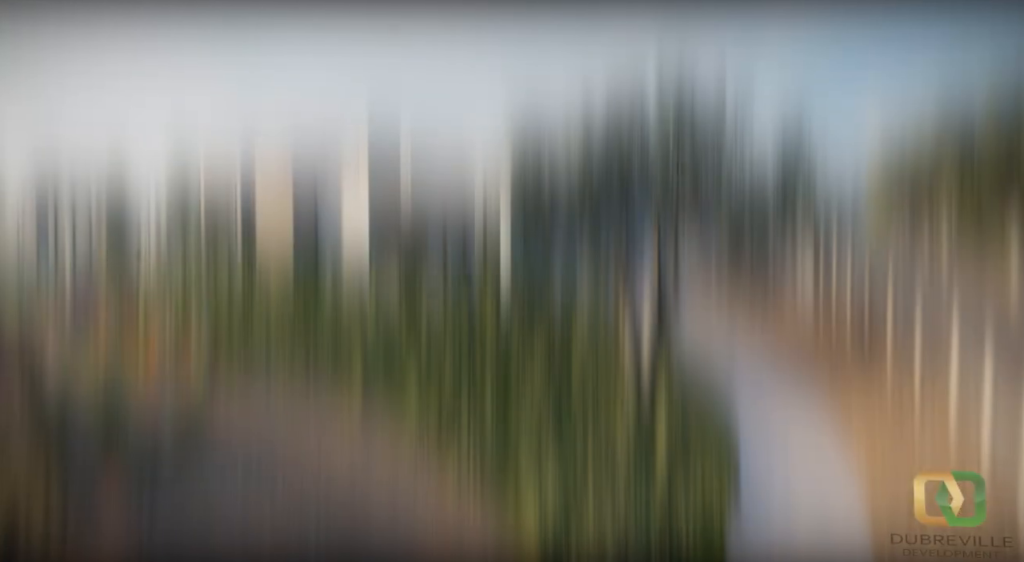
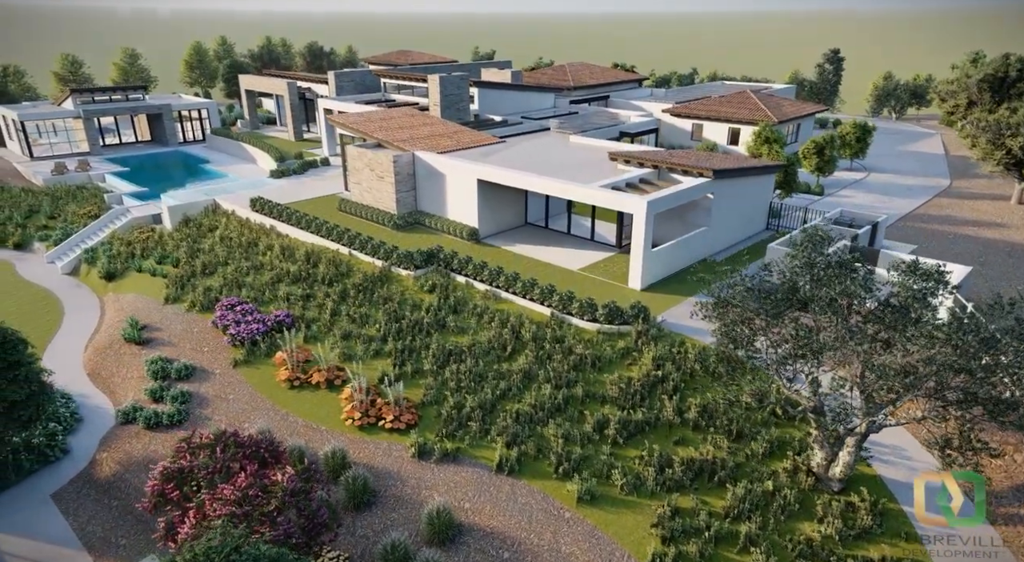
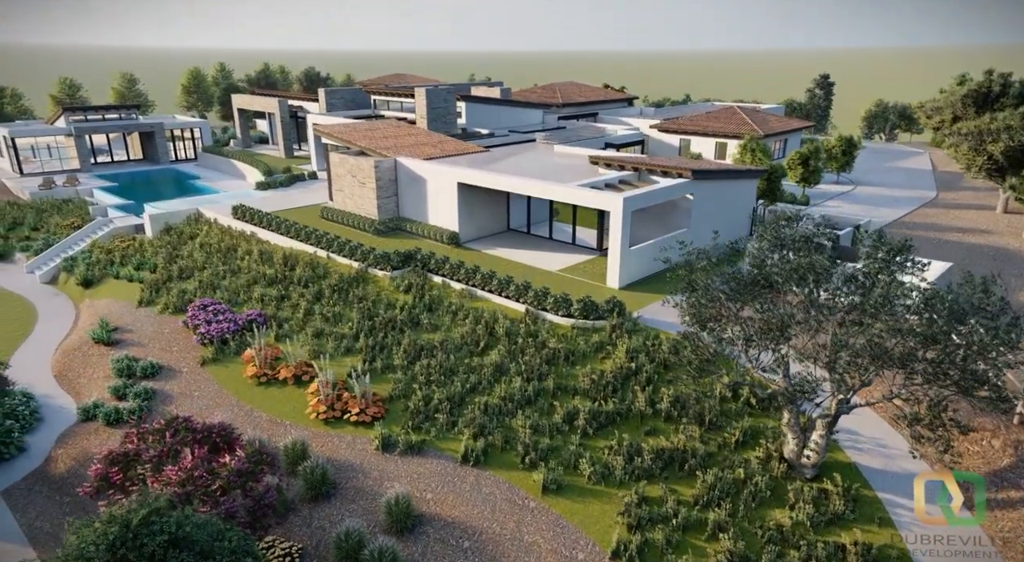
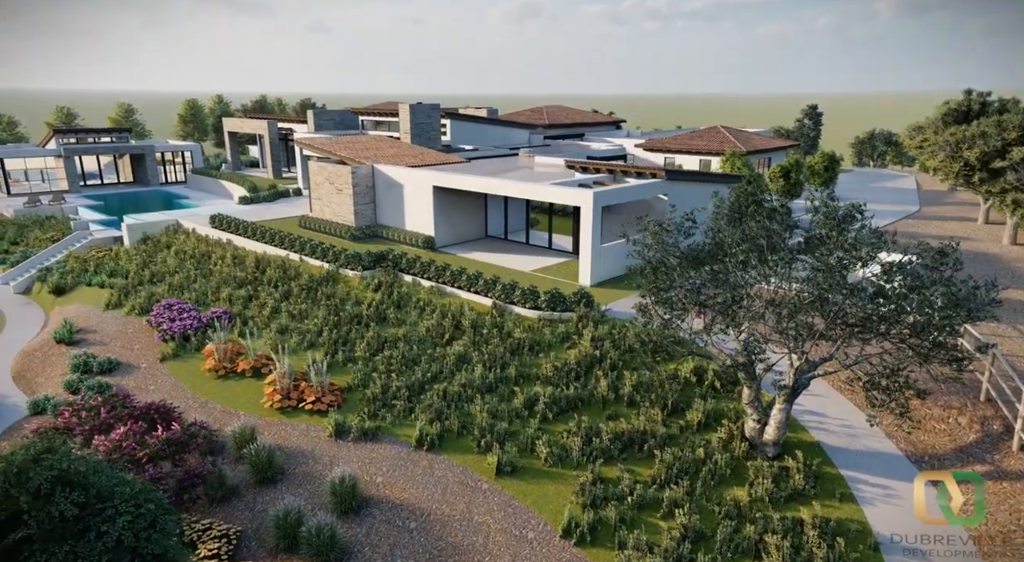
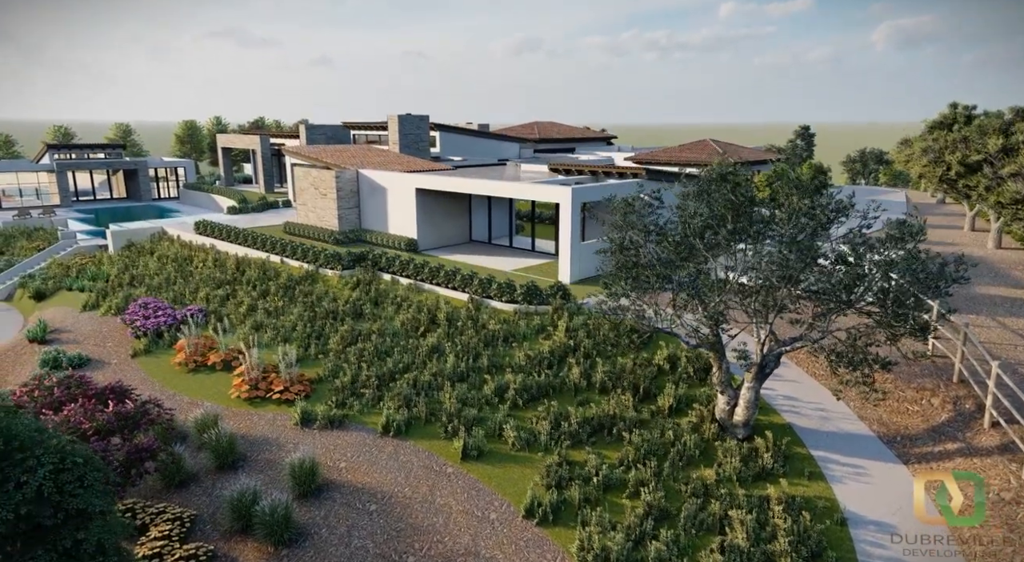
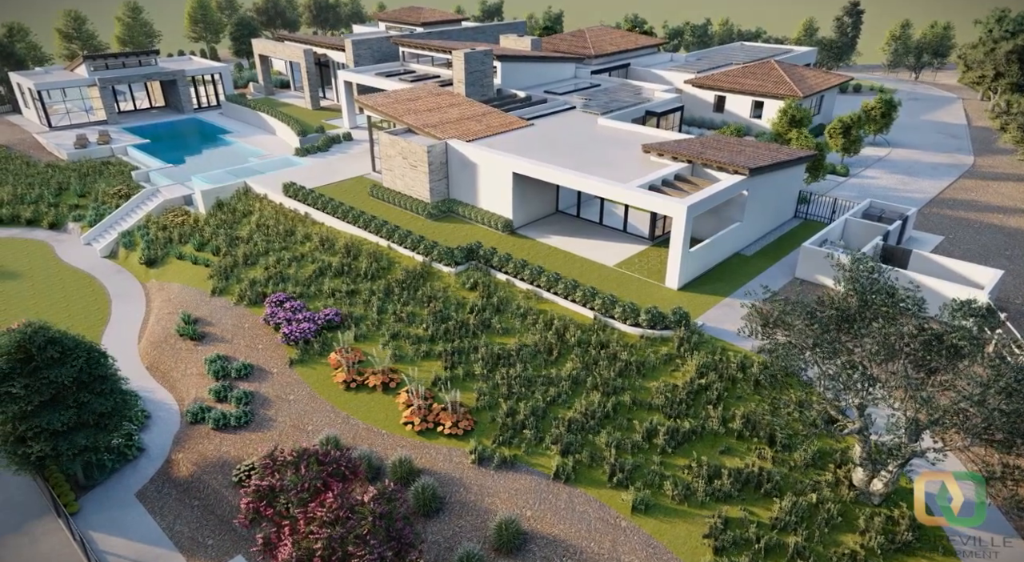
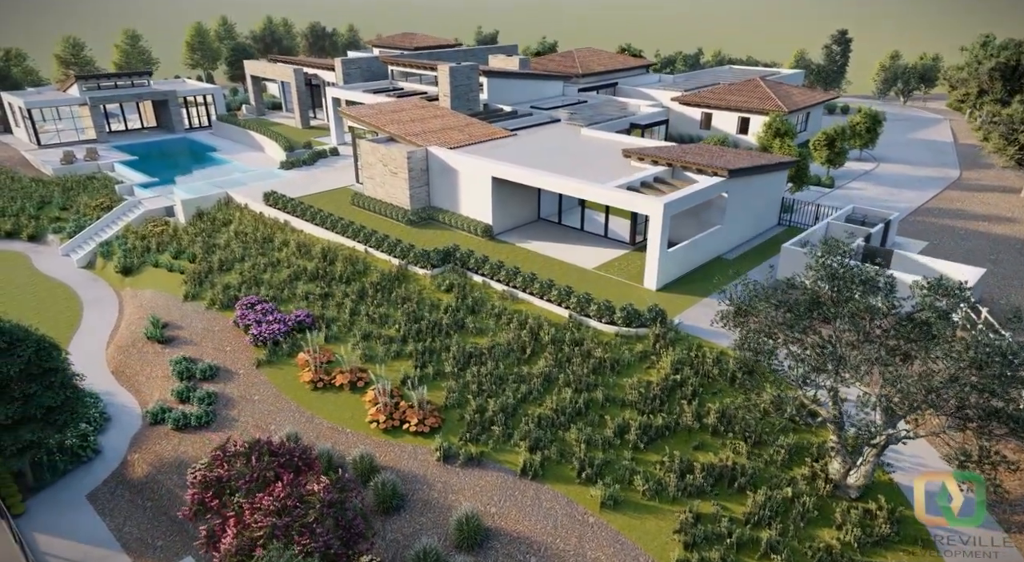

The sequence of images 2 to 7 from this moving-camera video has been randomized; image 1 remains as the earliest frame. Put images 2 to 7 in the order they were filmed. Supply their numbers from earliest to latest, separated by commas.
5, 4, 3, 2, 7, 6
